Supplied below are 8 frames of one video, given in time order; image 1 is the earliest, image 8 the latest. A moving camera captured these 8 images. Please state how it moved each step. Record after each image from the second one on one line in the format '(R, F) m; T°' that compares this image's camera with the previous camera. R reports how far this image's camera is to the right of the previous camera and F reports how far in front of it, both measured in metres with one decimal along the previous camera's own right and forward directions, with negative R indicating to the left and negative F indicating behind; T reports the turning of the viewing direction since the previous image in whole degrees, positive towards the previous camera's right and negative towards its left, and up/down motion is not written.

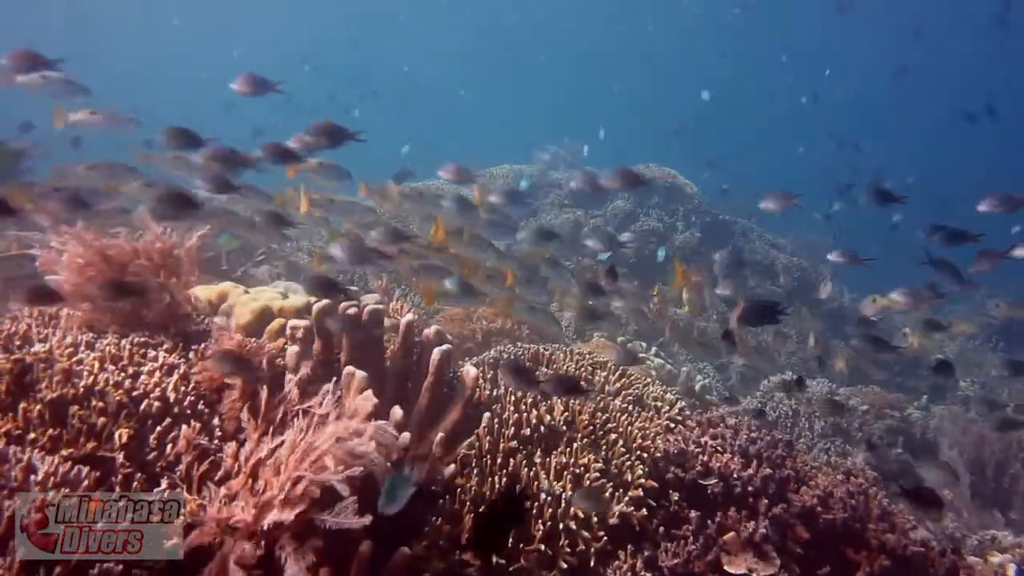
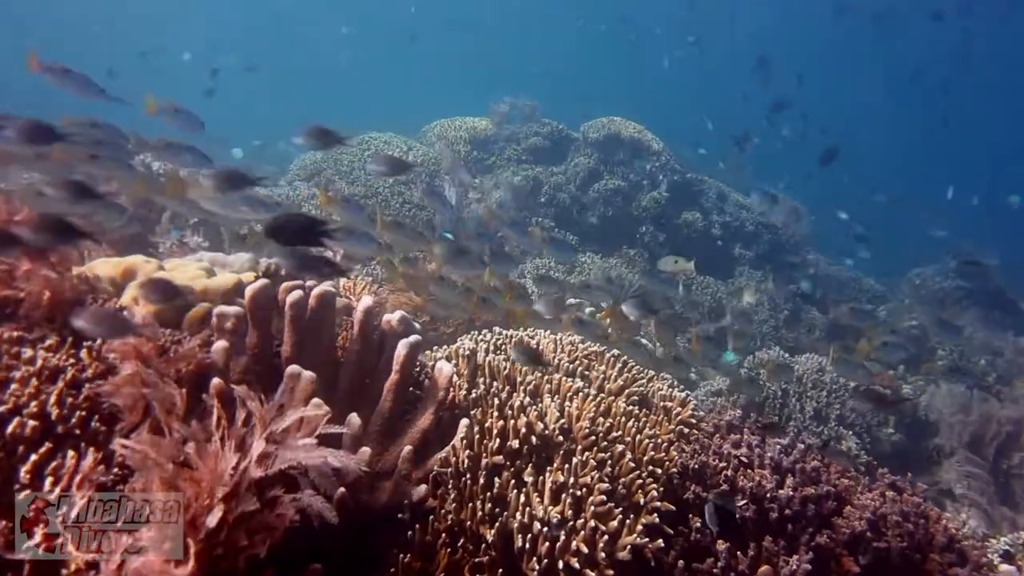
(-0.2, +1.0) m; +4°
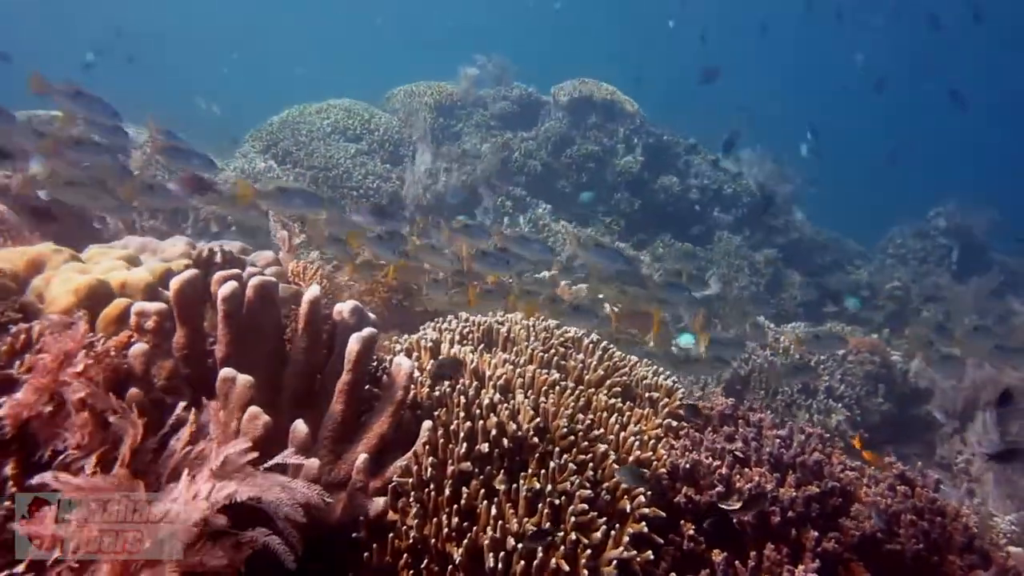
(0.0, +0.5) m; +2°
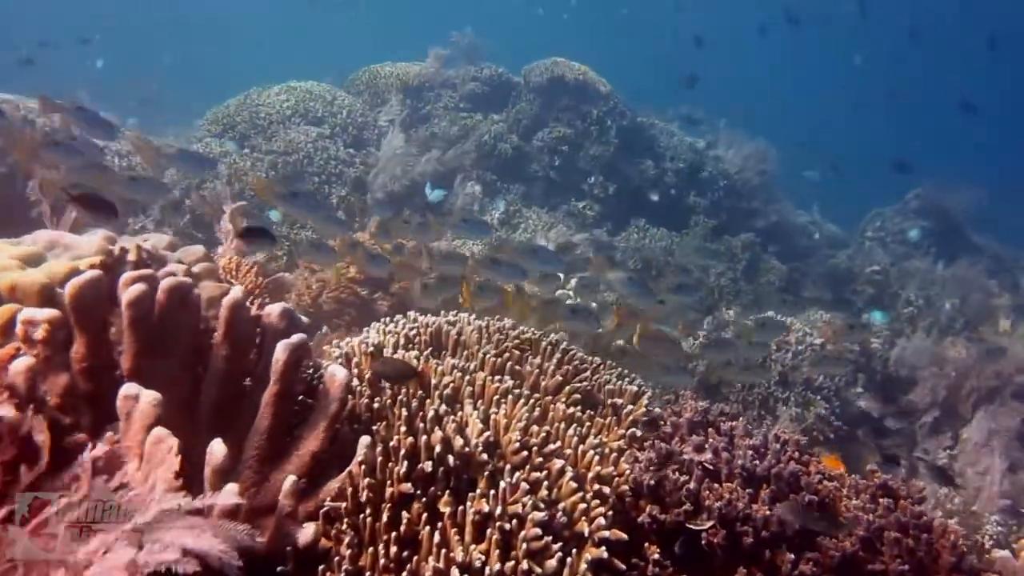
(+0.1, +0.4) m; +1°
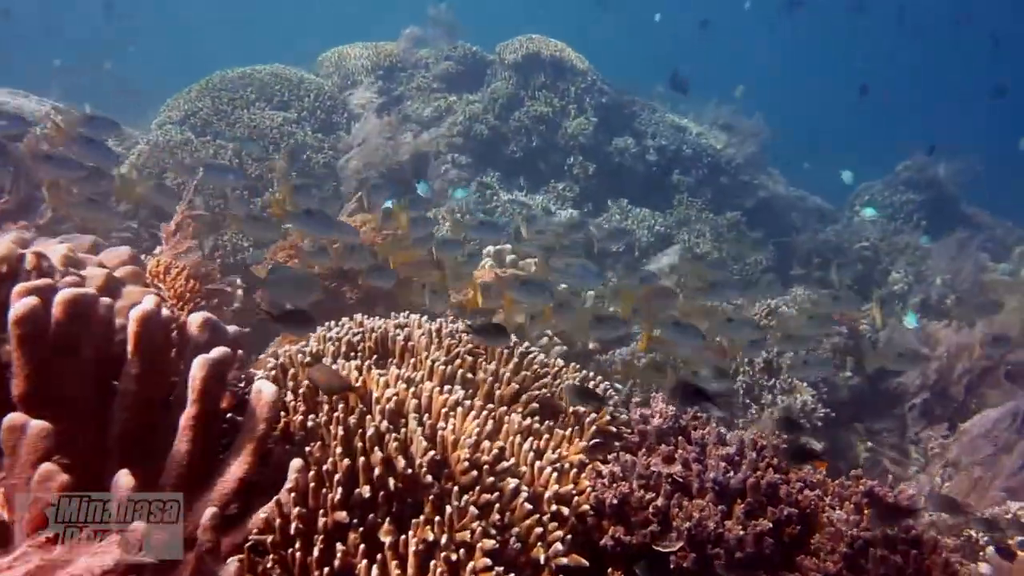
(+0.2, +0.3) m; 0°
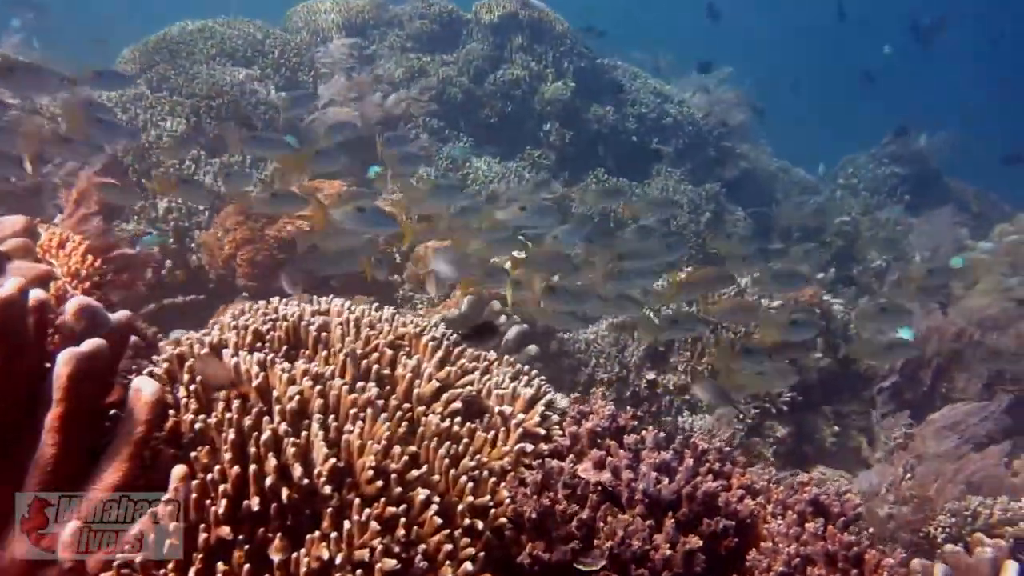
(+0.2, +0.3) m; +1°
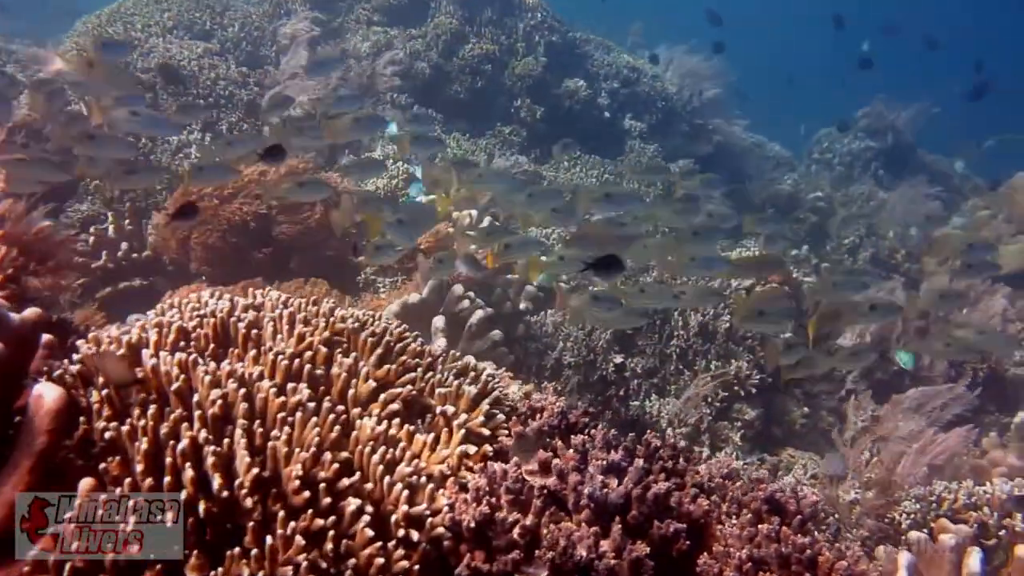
(+0.1, +0.2) m; +1°
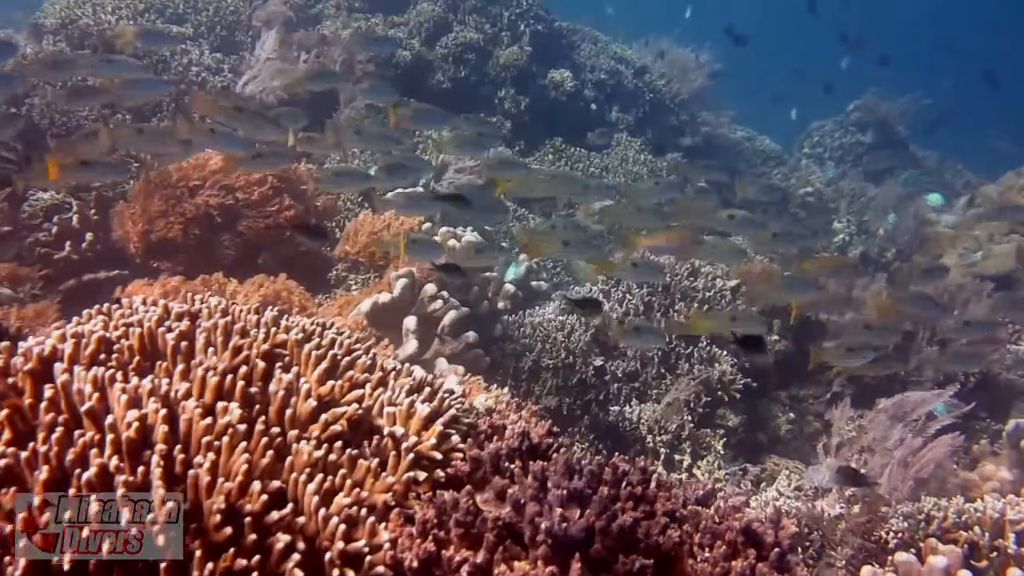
(+0.1, +0.3) m; +1°
